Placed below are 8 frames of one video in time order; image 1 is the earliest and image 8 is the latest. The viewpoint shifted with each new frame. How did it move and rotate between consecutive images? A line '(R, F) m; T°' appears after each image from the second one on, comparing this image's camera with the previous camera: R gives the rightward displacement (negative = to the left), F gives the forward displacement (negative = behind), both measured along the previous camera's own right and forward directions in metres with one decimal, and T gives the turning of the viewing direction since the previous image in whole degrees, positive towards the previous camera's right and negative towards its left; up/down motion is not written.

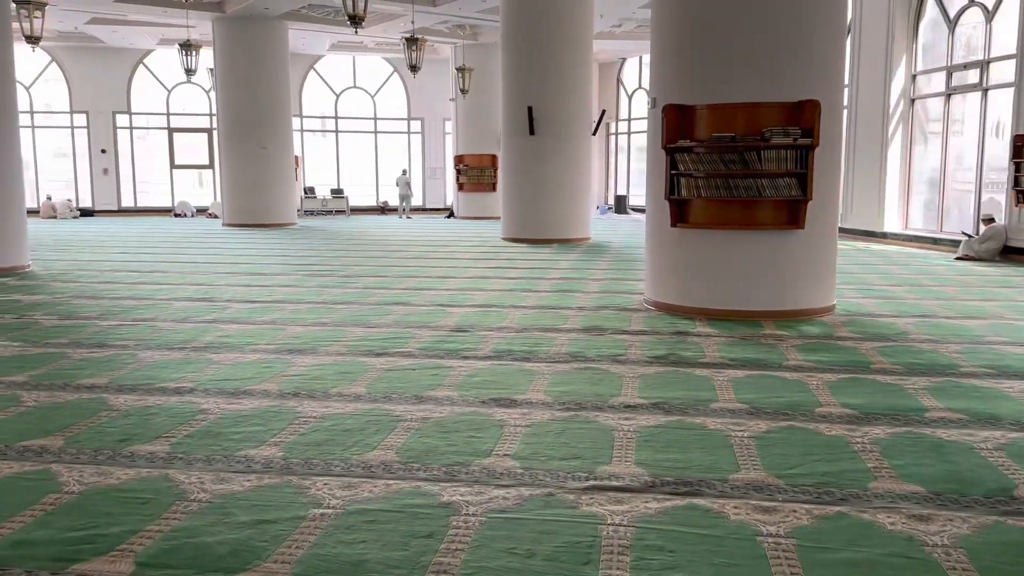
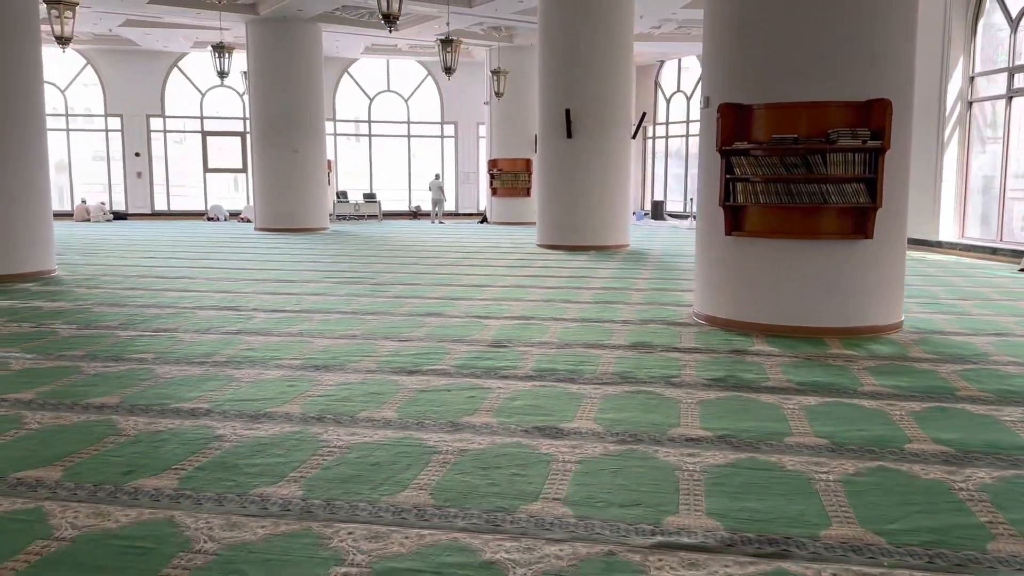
(-0.1, +0.3) m; -2°
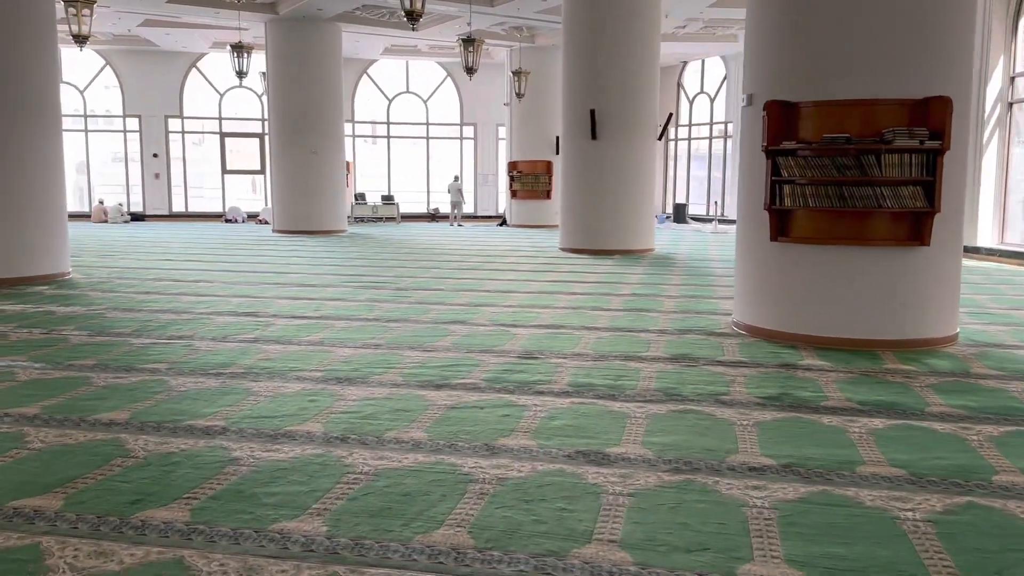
(-0.1, +0.3) m; -1°
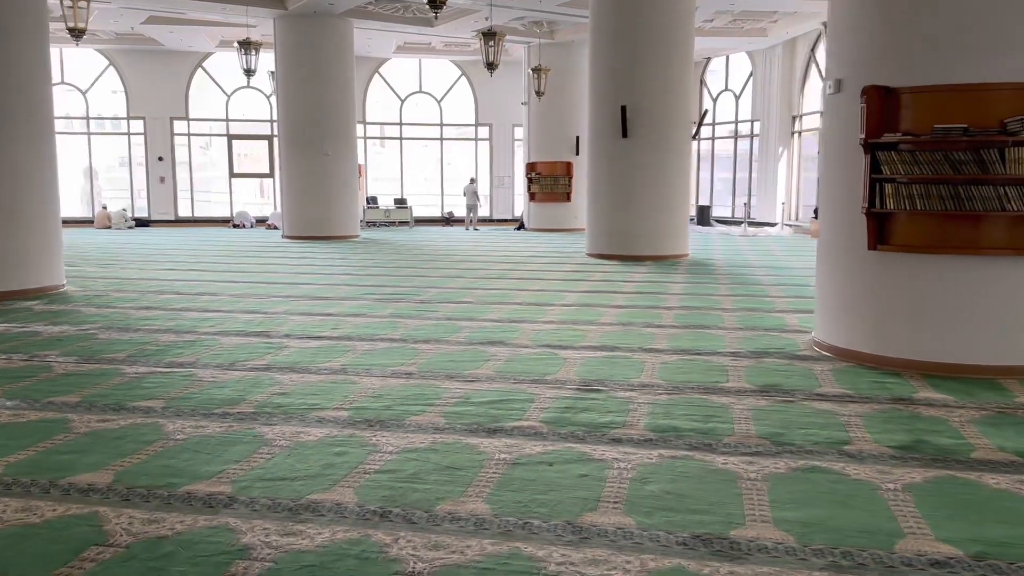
(-0.2, +0.7) m; -1°
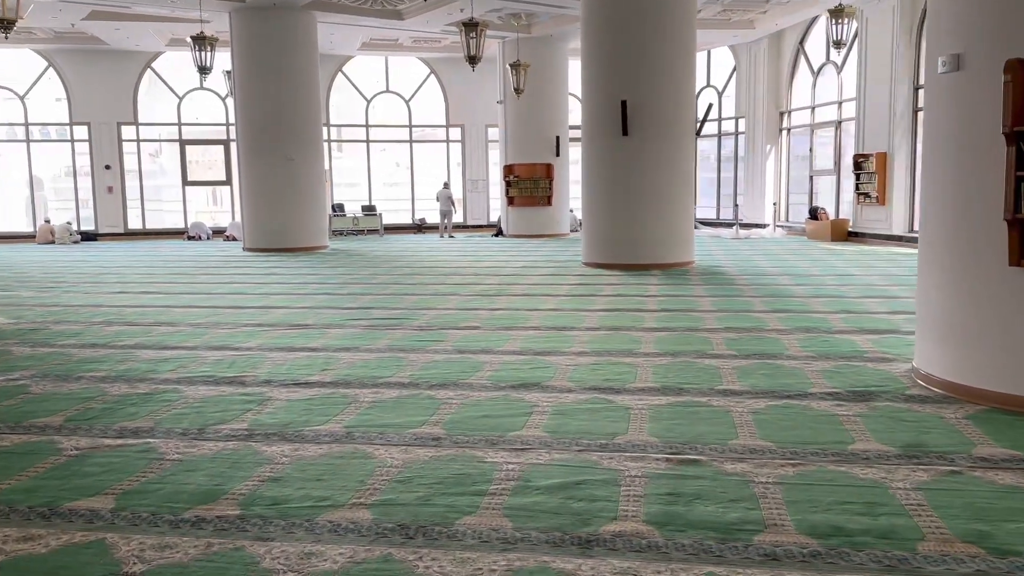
(-0.4, +0.9) m; +3°
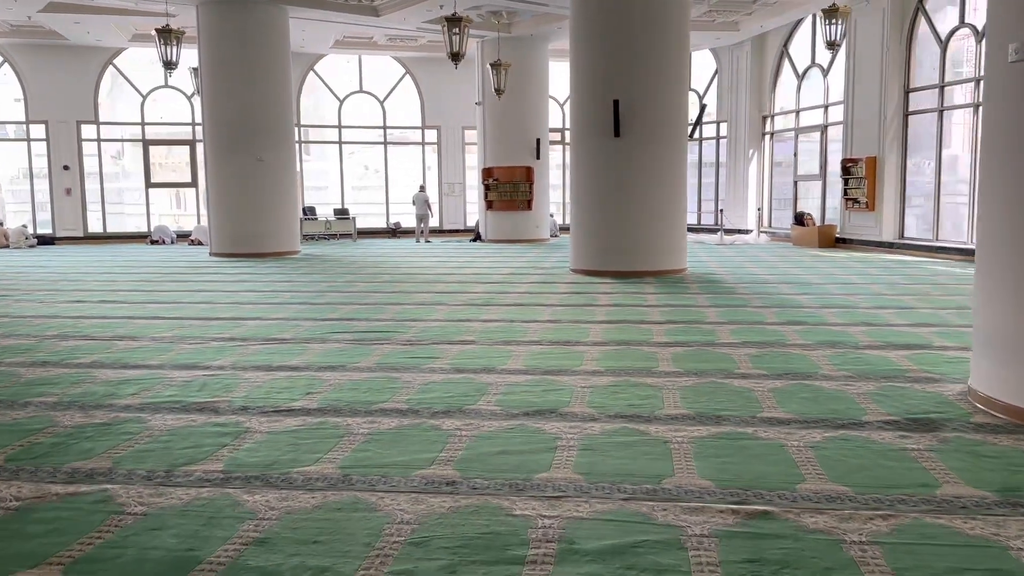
(-0.2, +0.5) m; +2°
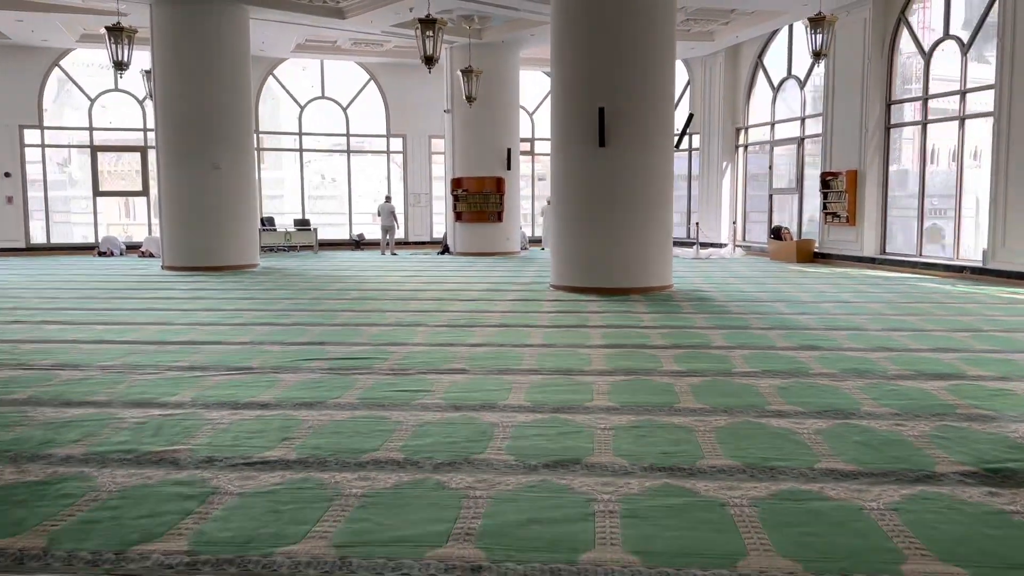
(-0.2, +0.5) m; +3°
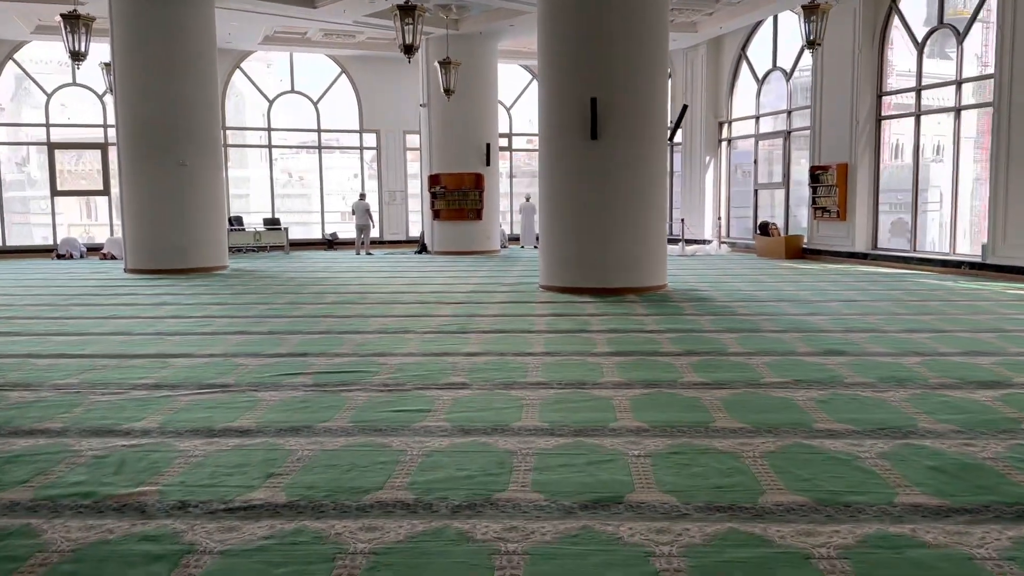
(-0.2, +0.5) m; +2°
